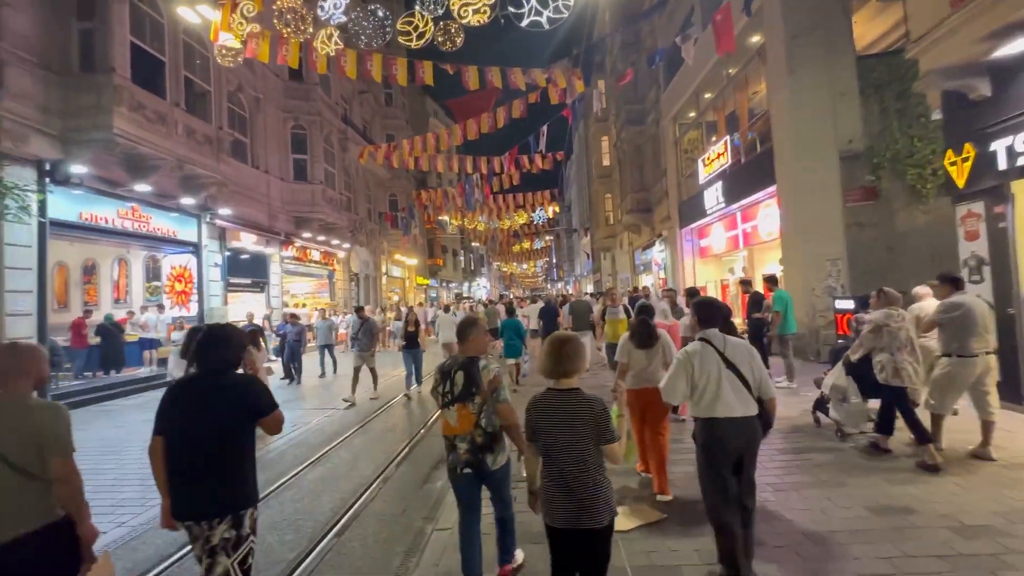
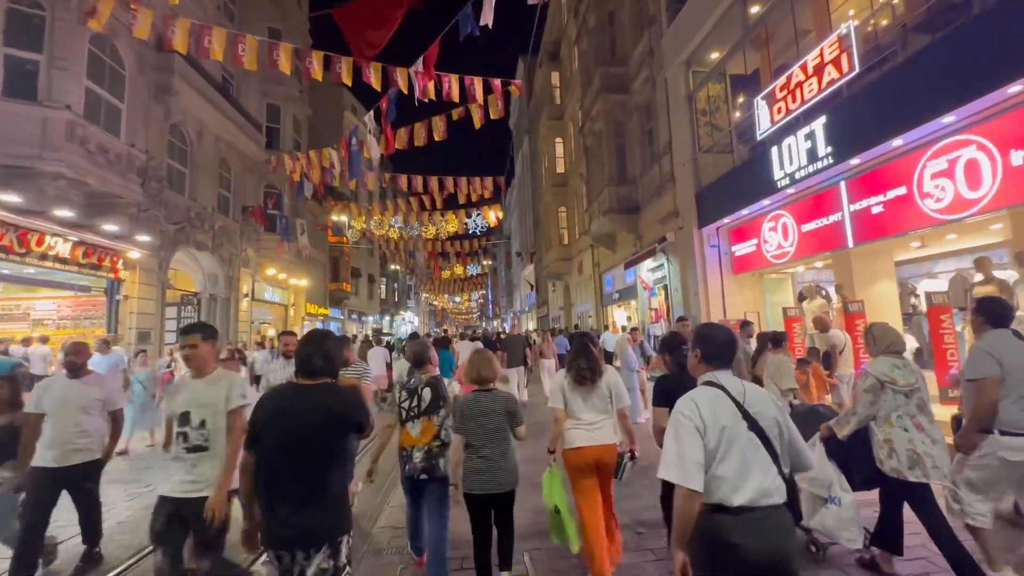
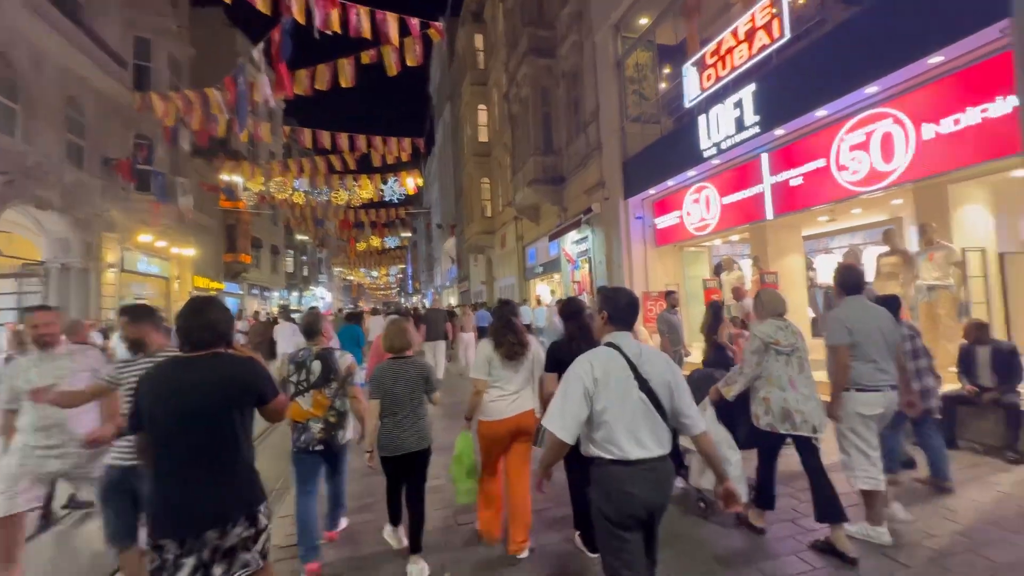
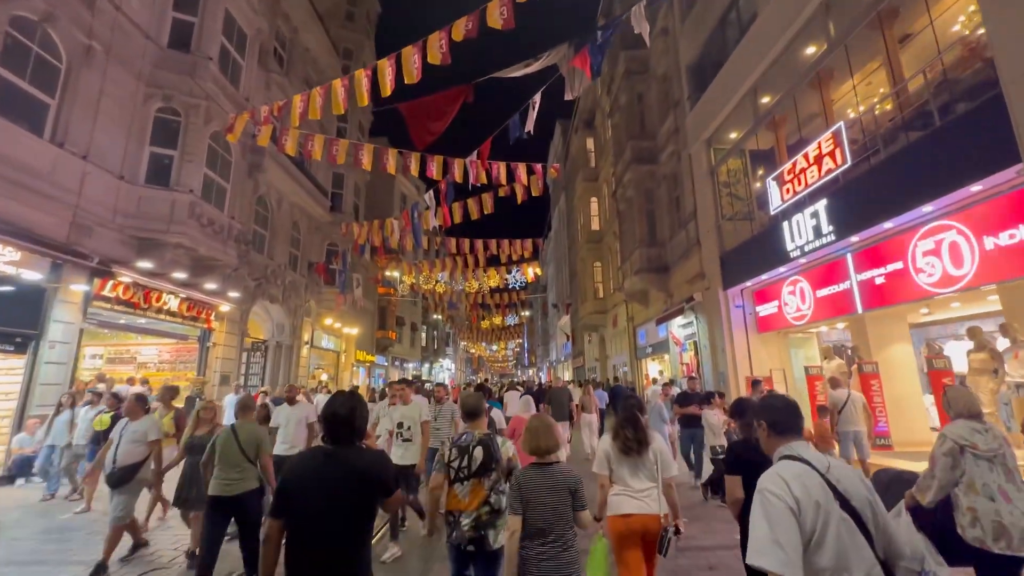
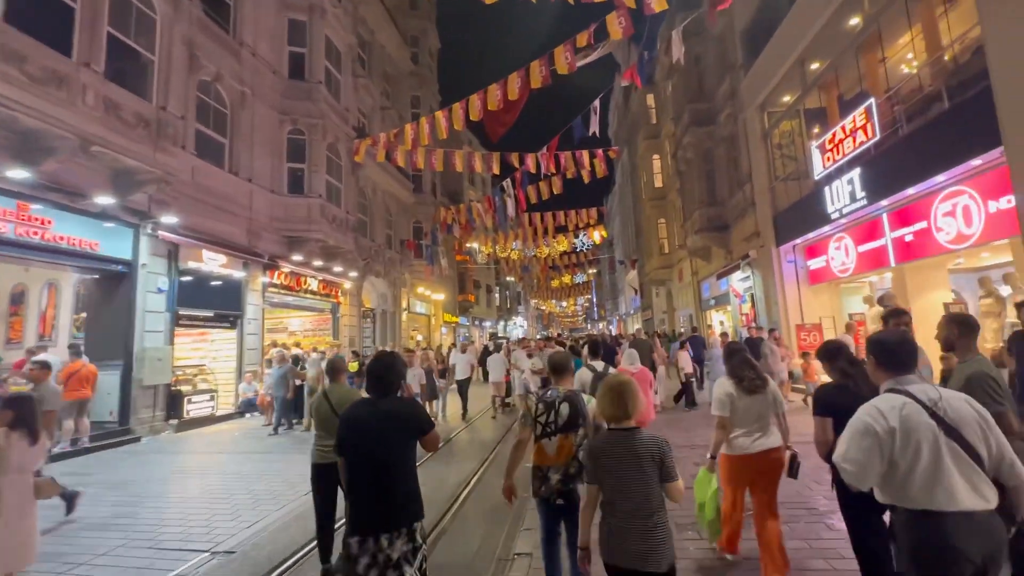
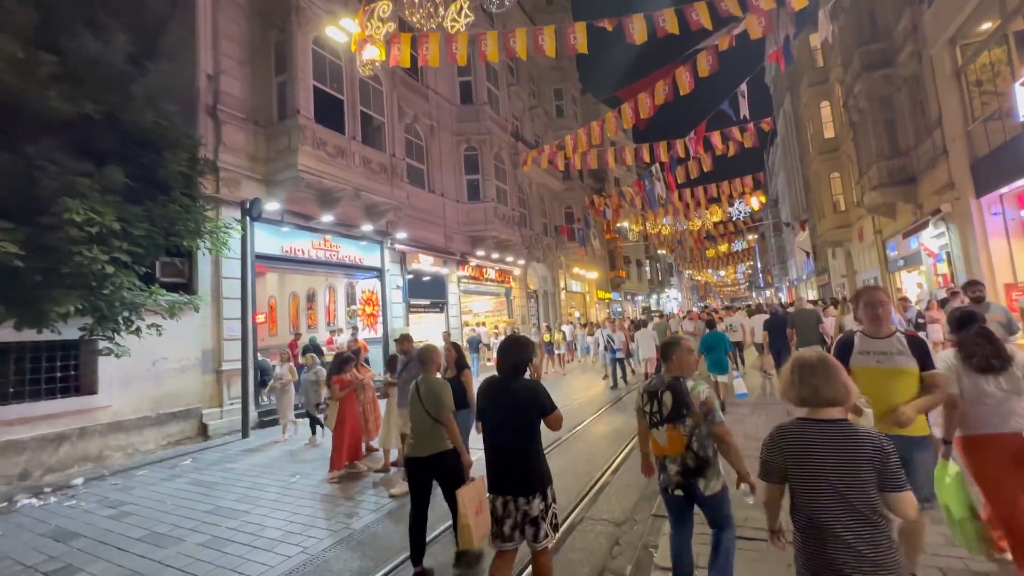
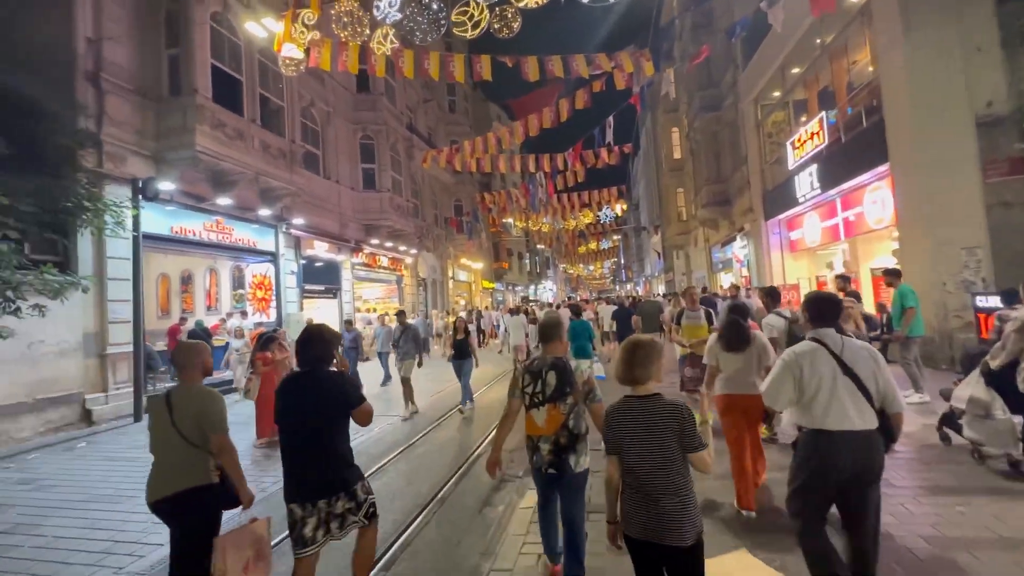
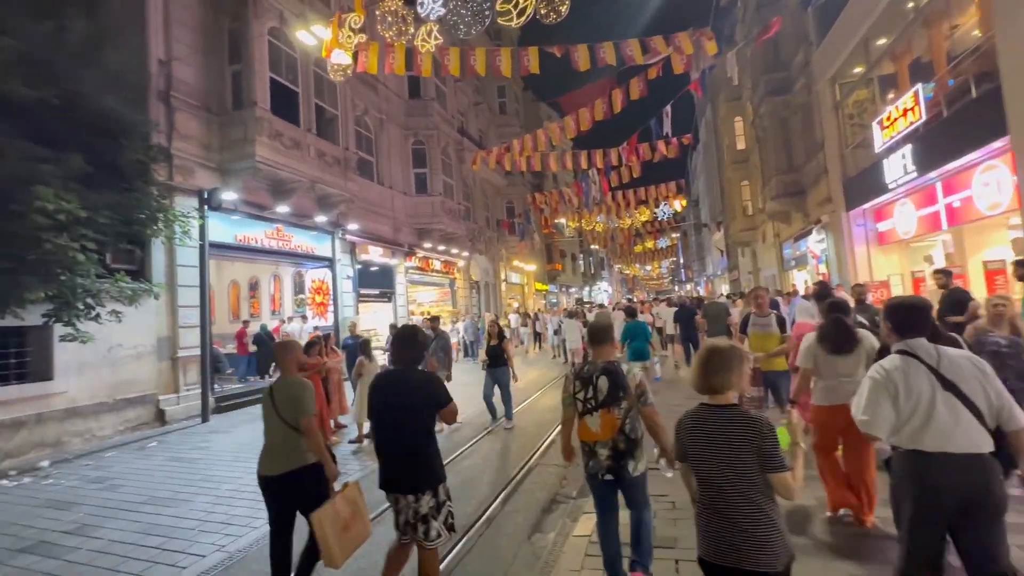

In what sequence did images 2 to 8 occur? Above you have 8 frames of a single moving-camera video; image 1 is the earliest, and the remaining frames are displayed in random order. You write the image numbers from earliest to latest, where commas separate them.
7, 8, 6, 5, 4, 2, 3
